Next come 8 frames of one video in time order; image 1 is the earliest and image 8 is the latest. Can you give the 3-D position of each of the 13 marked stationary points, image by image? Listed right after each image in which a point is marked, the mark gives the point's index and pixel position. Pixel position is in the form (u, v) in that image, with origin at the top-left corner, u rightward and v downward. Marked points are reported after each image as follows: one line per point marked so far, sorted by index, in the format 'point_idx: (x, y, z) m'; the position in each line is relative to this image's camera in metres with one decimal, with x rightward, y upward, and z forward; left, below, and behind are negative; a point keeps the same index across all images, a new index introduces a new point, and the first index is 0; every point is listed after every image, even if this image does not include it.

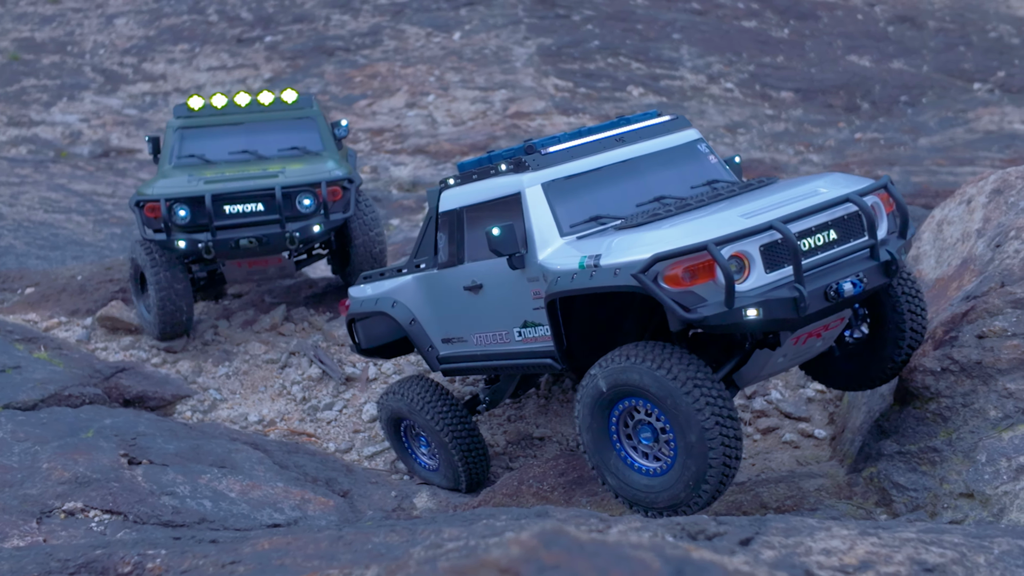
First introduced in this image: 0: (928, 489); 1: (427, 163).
0: (+1.9, -0.9, +4.4) m
1: (-1.4, +1.9, +15.0) m
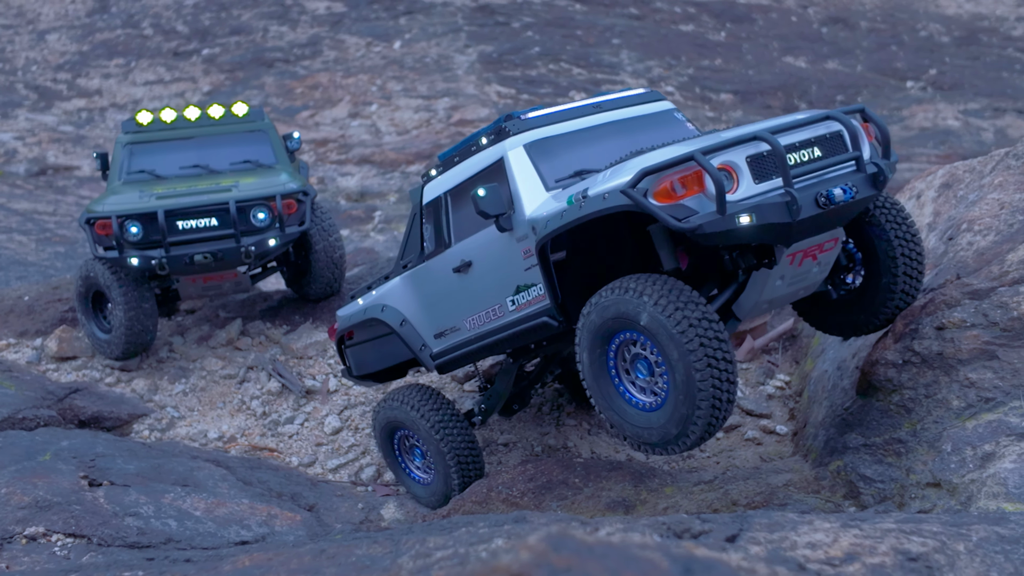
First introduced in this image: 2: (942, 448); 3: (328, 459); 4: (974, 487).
0: (+1.8, -0.9, +4.5) m
1: (-2.2, +1.7, +15.0) m
2: (+1.9, -0.7, +4.4) m
3: (-1.3, -1.2, +6.8) m
4: (+1.9, -0.8, +4.1) m
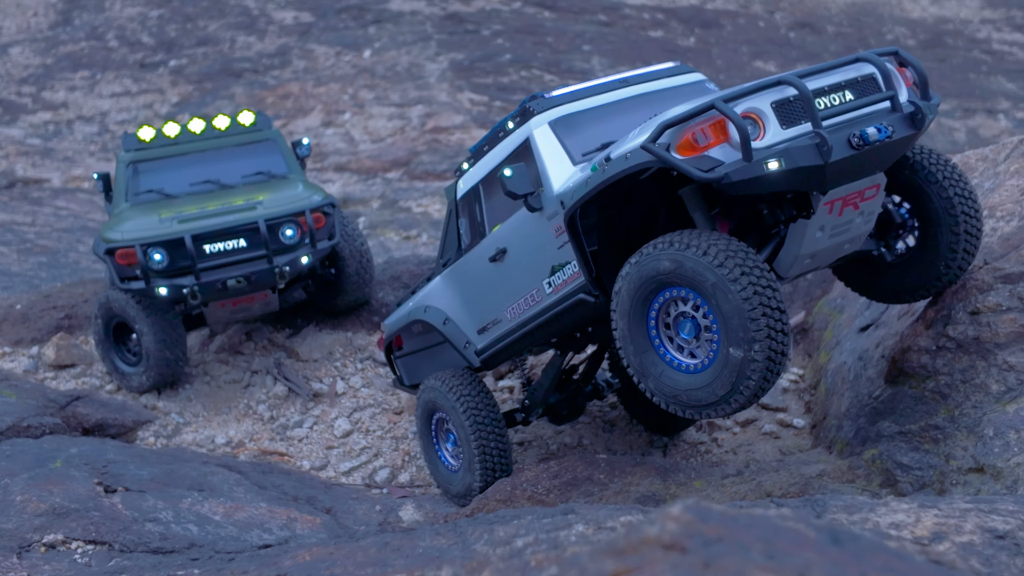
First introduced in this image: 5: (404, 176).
0: (+1.9, -0.8, +4.5) m
1: (-2.3, +1.6, +14.8) m
2: (+2.1, -0.6, +4.4) m
3: (-1.2, -1.2, +6.7) m
4: (+2.1, -0.7, +4.0) m
5: (-1.6, +1.6, +14.7) m
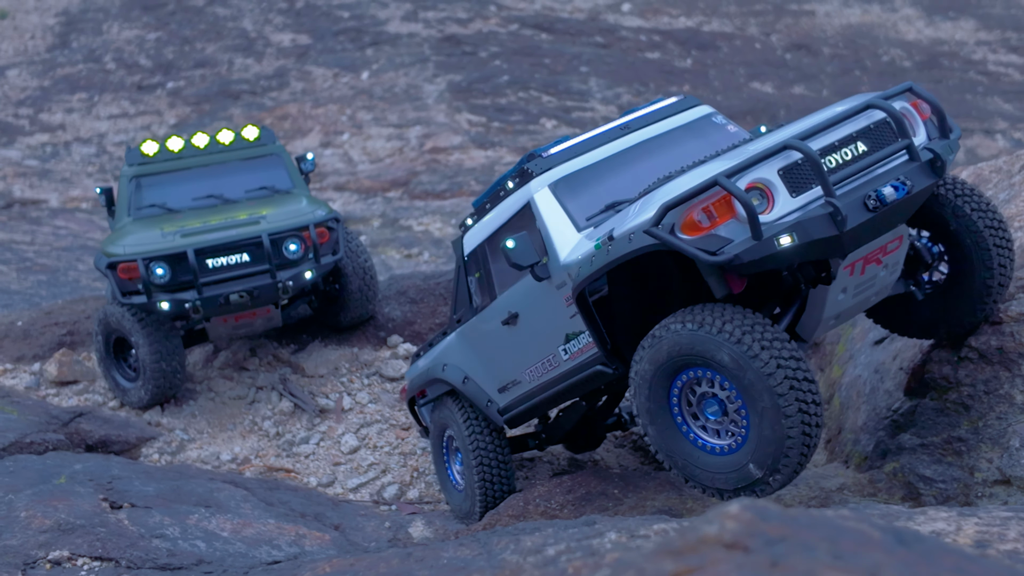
0: (+2.0, -0.9, +4.4) m
1: (-2.3, +1.4, +14.8) m
2: (+2.2, -0.7, +4.3) m
3: (-1.1, -1.3, +6.6) m
4: (+2.2, -0.8, +4.0) m
5: (-1.6, +1.4, +14.7) m
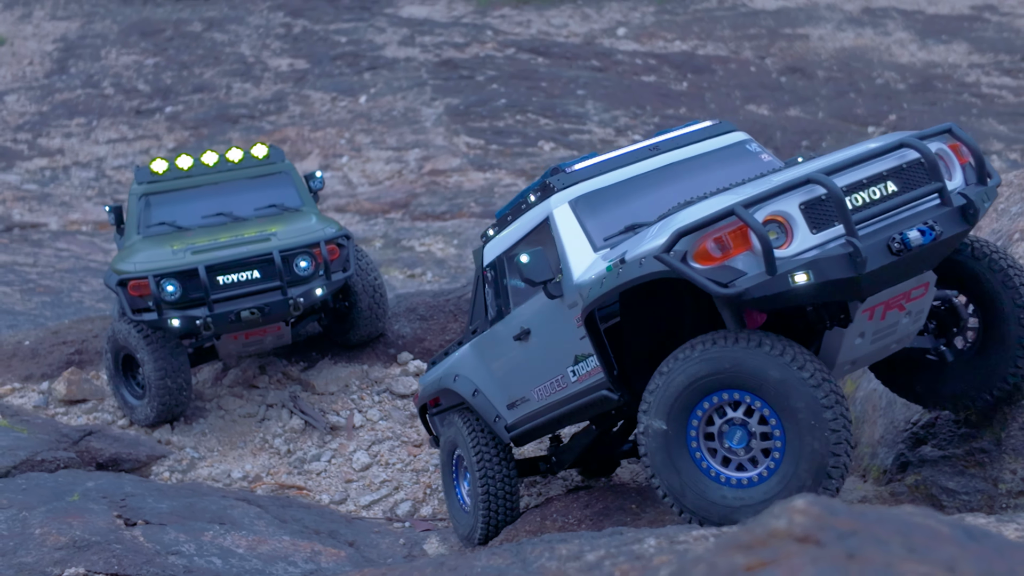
0: (+2.1, -0.9, +4.4) m
1: (-2.2, +1.1, +14.8) m
2: (+2.3, -0.7, +4.3) m
3: (-1.0, -1.4, +6.6) m
4: (+2.3, -0.8, +3.9) m
5: (-1.5, +1.1, +14.7) m
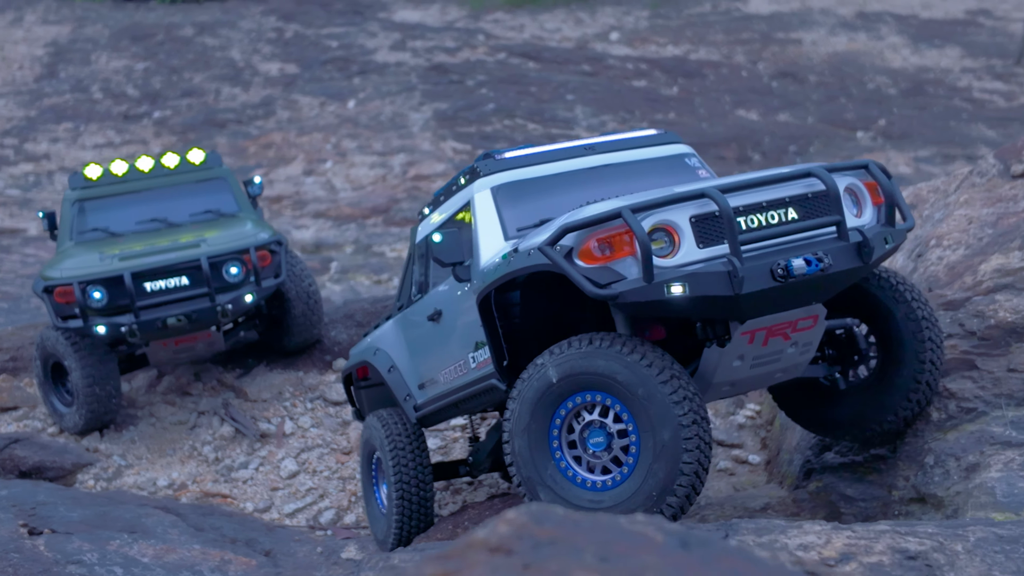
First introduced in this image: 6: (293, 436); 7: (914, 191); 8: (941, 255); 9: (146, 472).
0: (+1.6, -0.9, +4.4) m
1: (-2.8, +1.0, +14.8) m
2: (+1.8, -0.7, +4.2) m
3: (-1.5, -1.4, +6.5) m
4: (+1.8, -0.8, +3.9) m
5: (-2.1, +1.0, +14.6) m
6: (-1.6, -1.1, +7.2) m
7: (+2.6, +0.6, +6.5) m
8: (+2.3, +0.2, +5.4) m
9: (-2.6, -1.3, +6.9) m
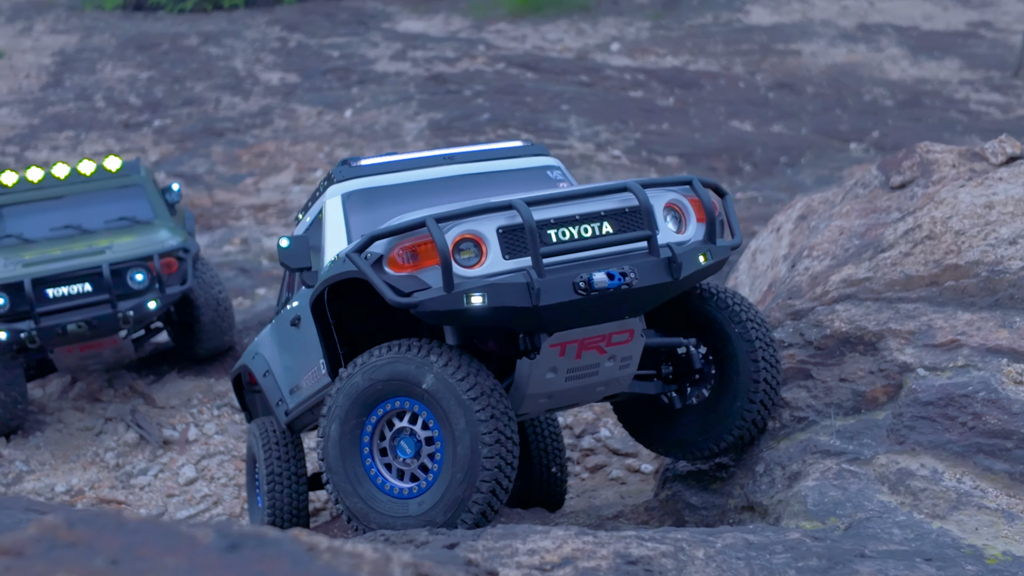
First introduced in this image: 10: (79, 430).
0: (+0.9, -1.0, +4.4) m
1: (-3.5, +0.8, +14.8) m
2: (+1.1, -0.8, +4.2) m
3: (-2.2, -1.5, +6.5) m
4: (+1.1, -0.9, +3.9) m
5: (-2.8, +0.9, +14.7) m
6: (-2.3, -1.1, +7.2) m
7: (+1.9, +0.6, +6.5) m
8: (+1.6, +0.1, +5.4) m
9: (-3.3, -1.3, +6.9) m
10: (-3.2, -1.1, +7.4) m
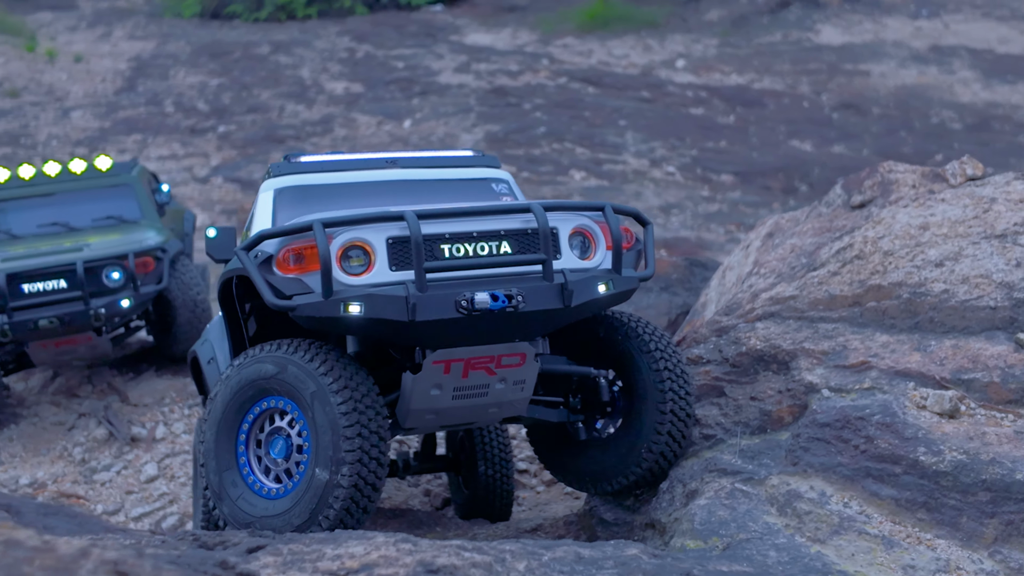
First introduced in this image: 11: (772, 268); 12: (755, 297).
0: (+0.5, -1.0, +4.2) m
1: (-3.2, +0.8, +14.9) m
2: (+0.6, -0.9, +4.1) m
3: (-2.5, -1.5, +6.6) m
4: (+0.6, -0.9, +3.8) m
5: (-2.5, +0.8, +14.7) m
6: (-2.6, -1.1, +7.3) m
7: (+1.7, +0.4, +6.3) m
8: (+1.3, 0.0, +5.2) m
9: (-3.5, -1.3, +7.0) m
10: (-3.5, -1.0, +7.5) m
11: (+1.4, +0.1, +5.2) m
12: (+1.3, -0.1, +5.0) m
